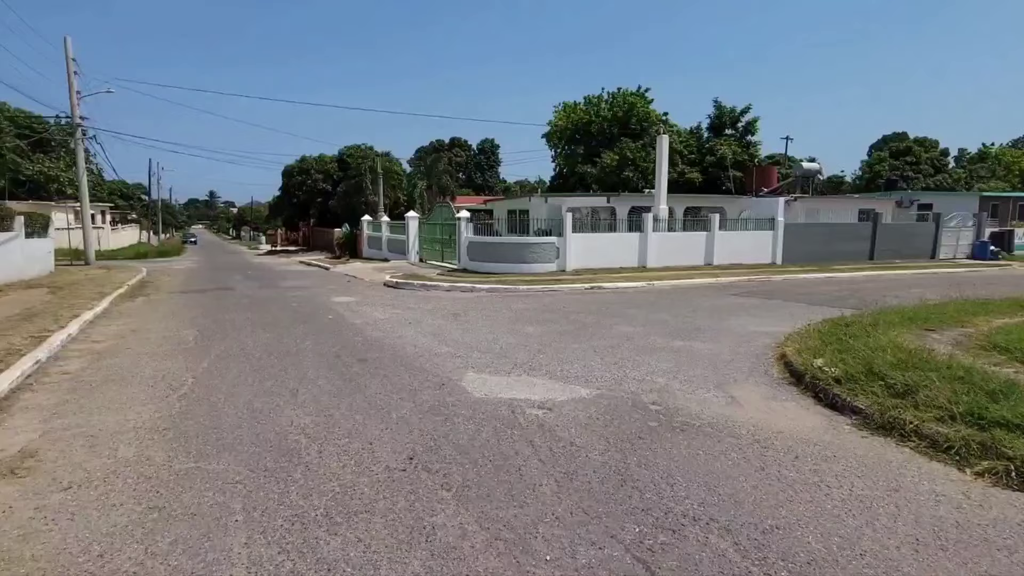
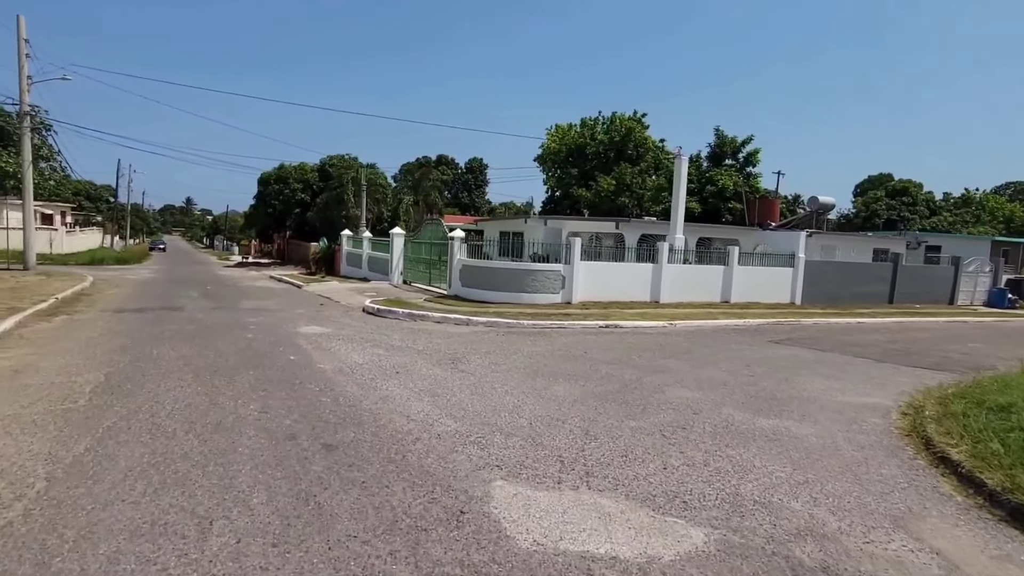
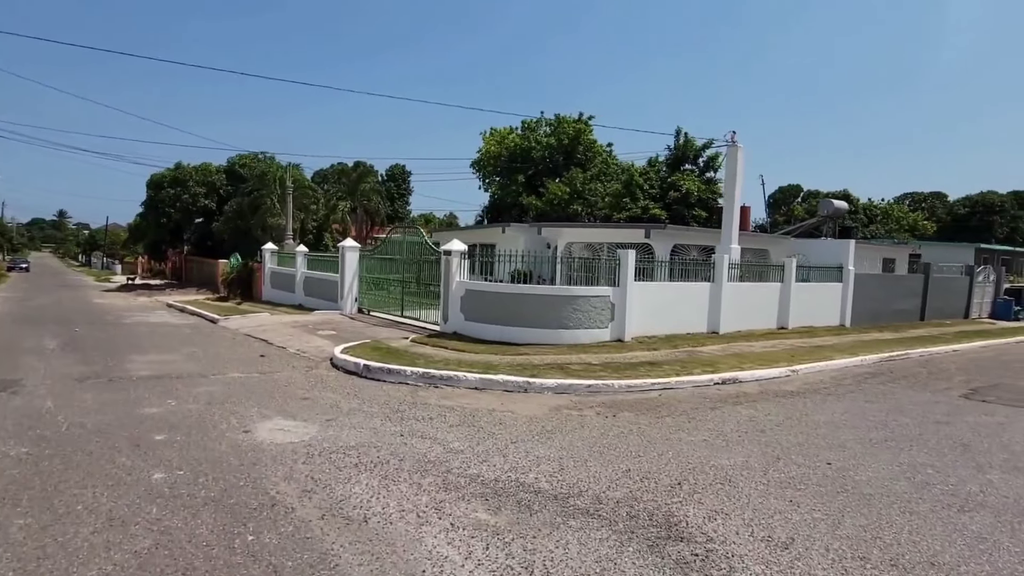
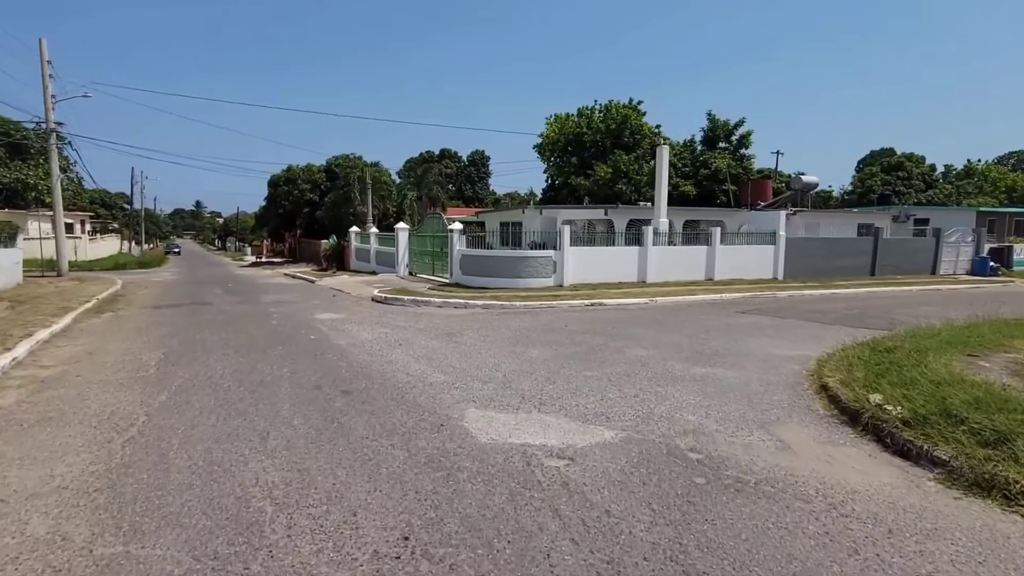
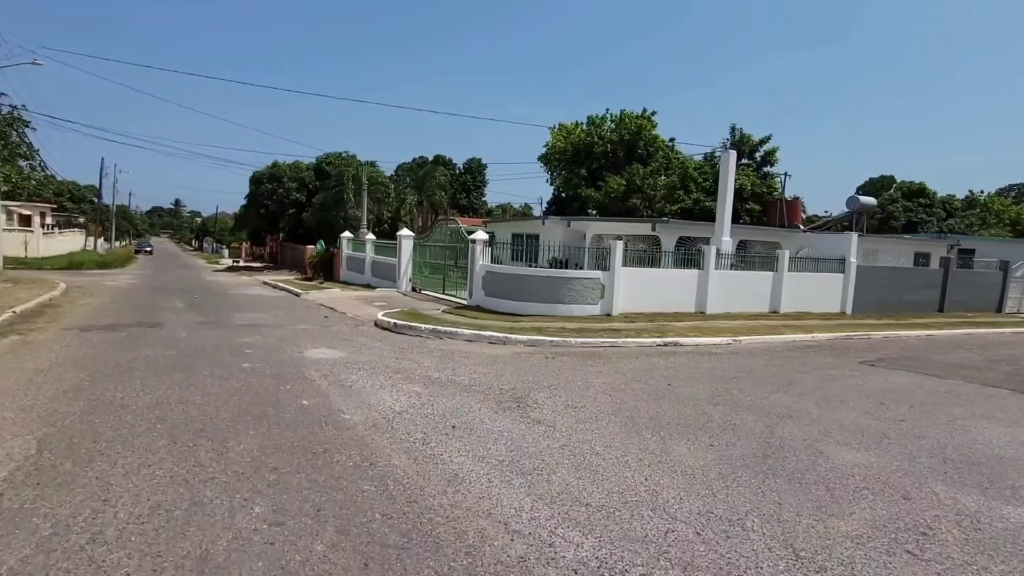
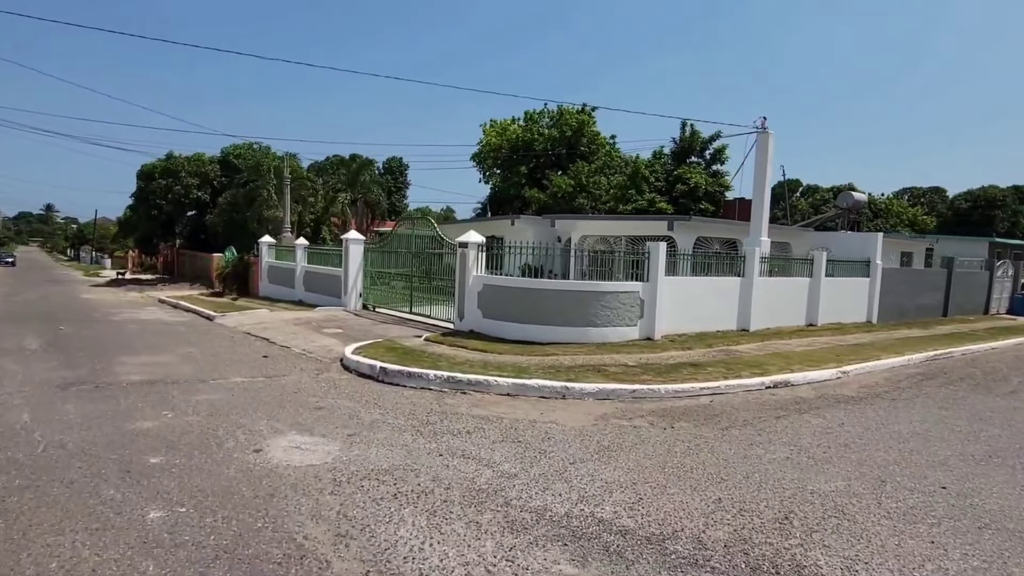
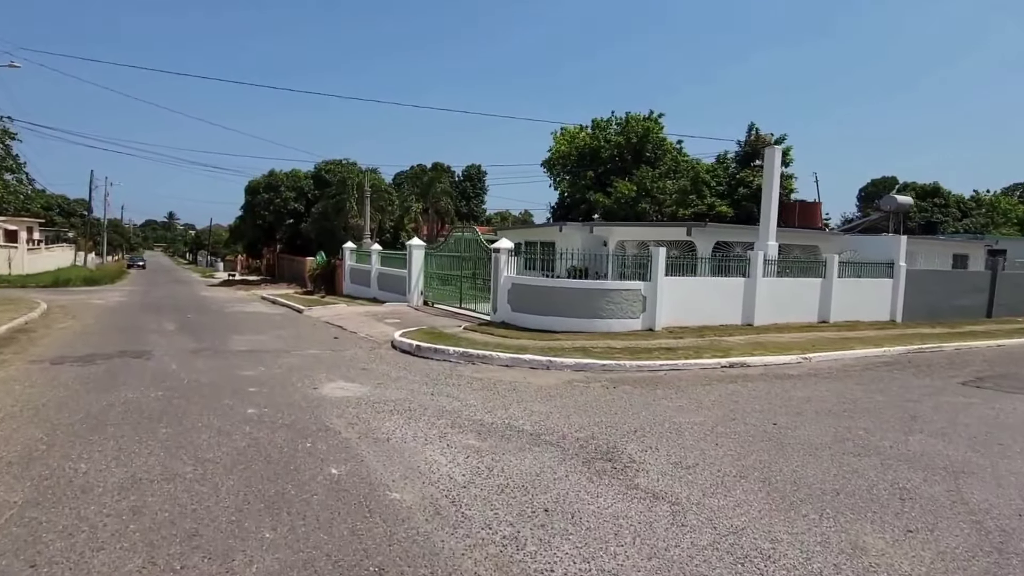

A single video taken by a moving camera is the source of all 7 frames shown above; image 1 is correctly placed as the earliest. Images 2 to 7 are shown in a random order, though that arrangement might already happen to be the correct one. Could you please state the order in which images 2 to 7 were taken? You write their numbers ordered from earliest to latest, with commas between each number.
4, 2, 5, 7, 3, 6
